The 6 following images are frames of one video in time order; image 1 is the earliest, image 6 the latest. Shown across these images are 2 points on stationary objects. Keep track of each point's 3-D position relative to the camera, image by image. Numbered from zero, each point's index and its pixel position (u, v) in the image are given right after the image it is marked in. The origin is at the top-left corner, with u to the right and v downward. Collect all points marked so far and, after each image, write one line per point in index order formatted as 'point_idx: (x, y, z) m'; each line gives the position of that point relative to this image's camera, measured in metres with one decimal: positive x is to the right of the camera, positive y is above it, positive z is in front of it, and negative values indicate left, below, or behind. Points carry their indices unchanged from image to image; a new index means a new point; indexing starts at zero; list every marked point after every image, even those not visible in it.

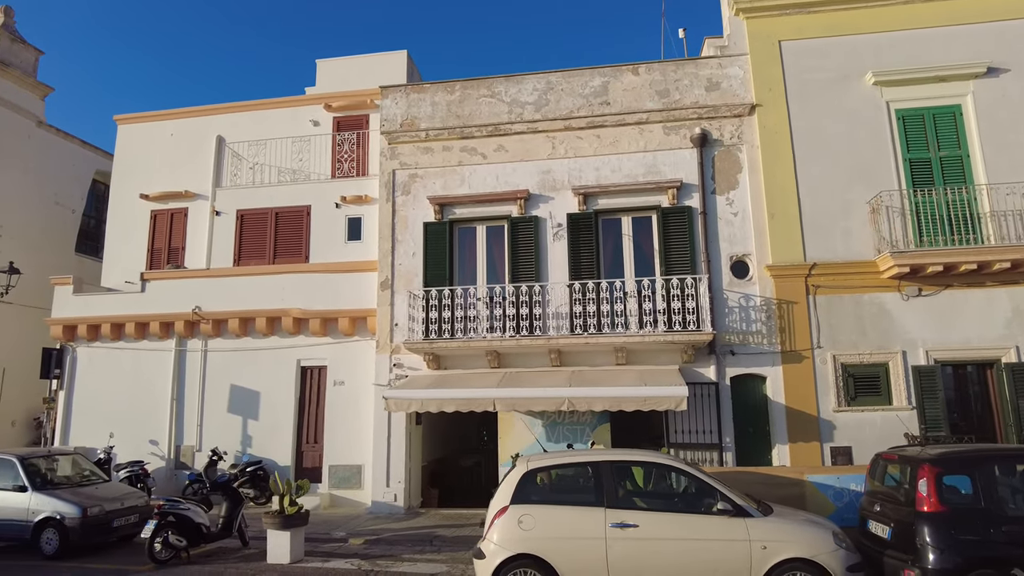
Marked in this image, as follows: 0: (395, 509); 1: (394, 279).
0: (-1.9, -3.5, +11.3) m
1: (-2.0, +0.1, +12.1) m
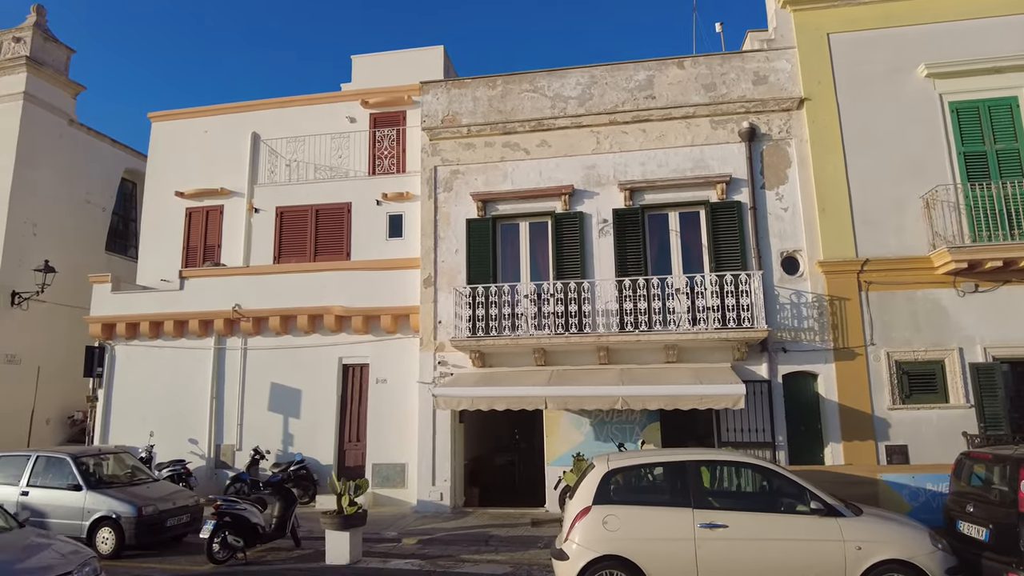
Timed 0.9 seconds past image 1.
0: (-1.1, -3.5, +11.2) m
1: (-1.3, +0.2, +12.0) m
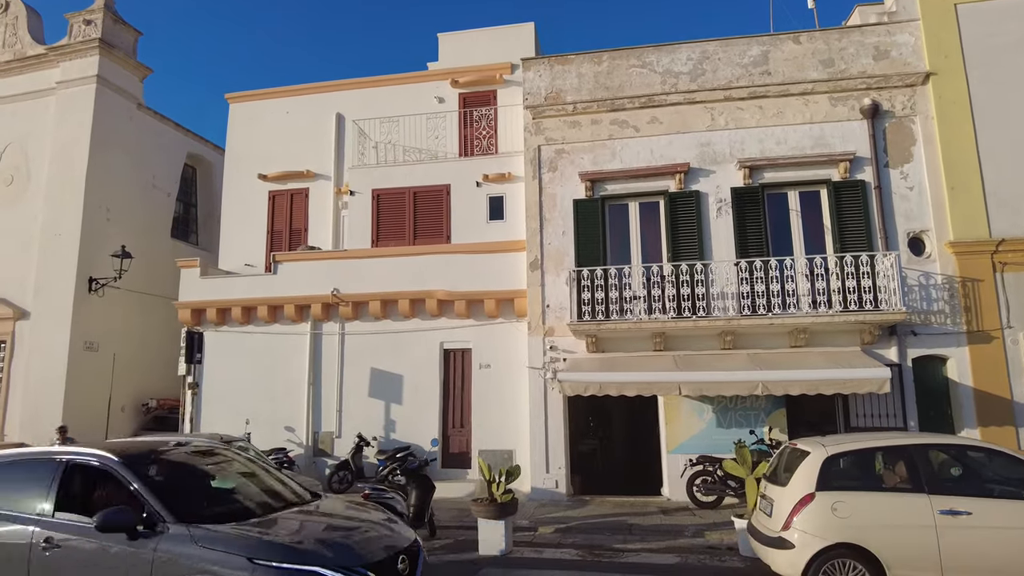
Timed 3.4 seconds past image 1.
0: (+0.7, -3.2, +10.9) m
1: (+0.5, +0.5, +11.6) m
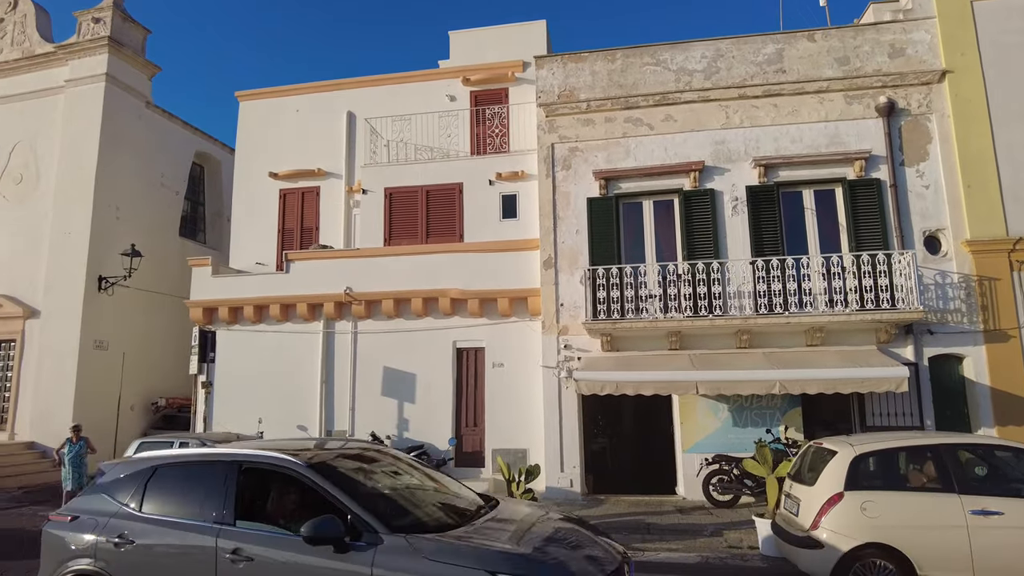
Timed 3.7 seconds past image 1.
0: (+0.9, -3.2, +10.9) m
1: (+0.8, +0.5, +11.6) m
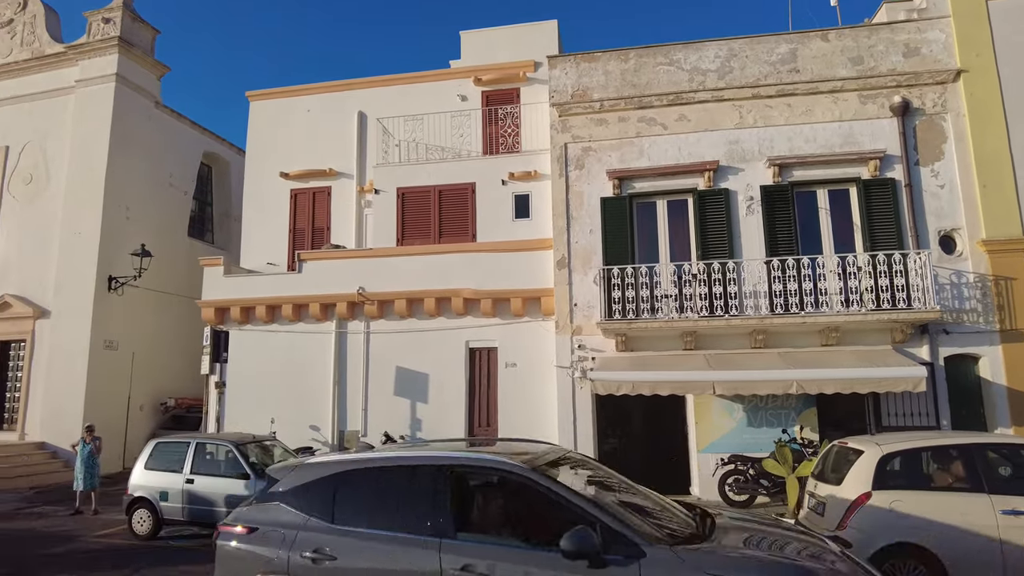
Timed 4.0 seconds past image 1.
0: (+1.1, -3.2, +10.8) m
1: (+1.0, +0.5, +11.6) m
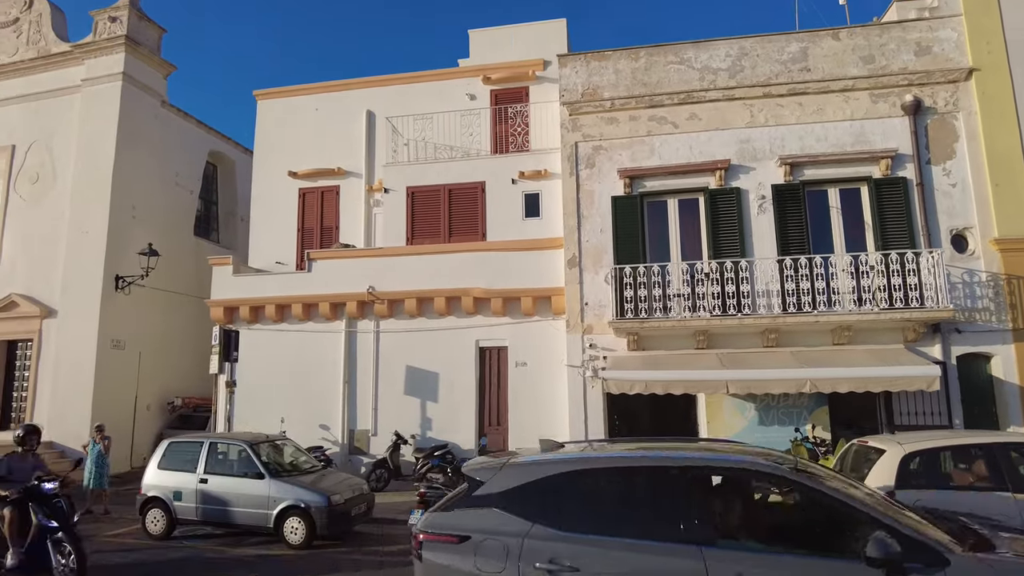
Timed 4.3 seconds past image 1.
0: (+1.3, -3.2, +10.8) m
1: (+1.2, +0.5, +11.6) m
